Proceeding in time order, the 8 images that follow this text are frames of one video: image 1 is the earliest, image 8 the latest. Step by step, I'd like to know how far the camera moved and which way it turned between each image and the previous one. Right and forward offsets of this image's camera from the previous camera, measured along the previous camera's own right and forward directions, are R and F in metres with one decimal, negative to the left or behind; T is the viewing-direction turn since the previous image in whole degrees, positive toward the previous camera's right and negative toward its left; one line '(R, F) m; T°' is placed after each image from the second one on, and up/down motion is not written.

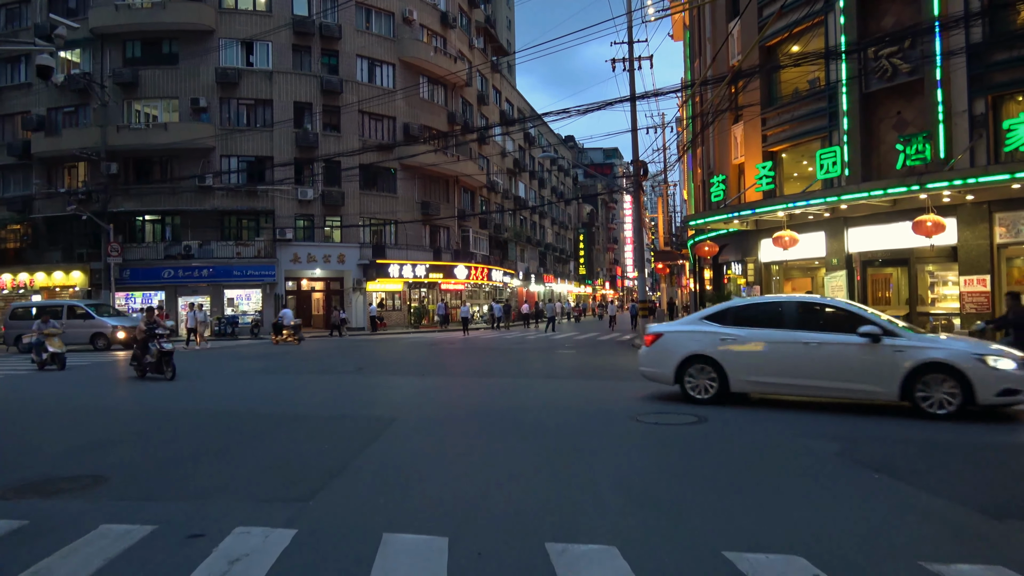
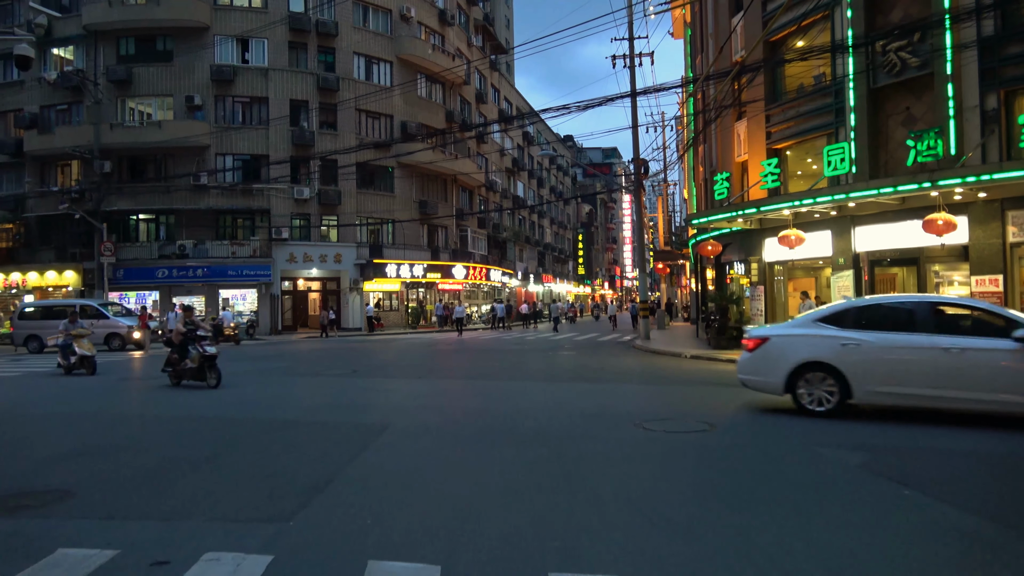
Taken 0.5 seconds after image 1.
(0.0, +0.5) m; 0°
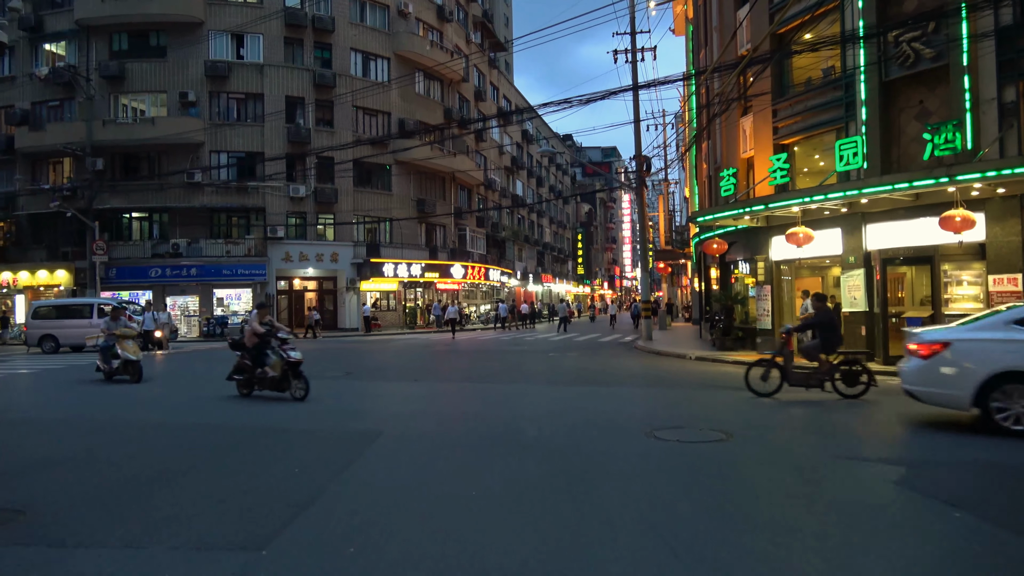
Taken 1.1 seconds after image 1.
(0.0, +0.6) m; 0°
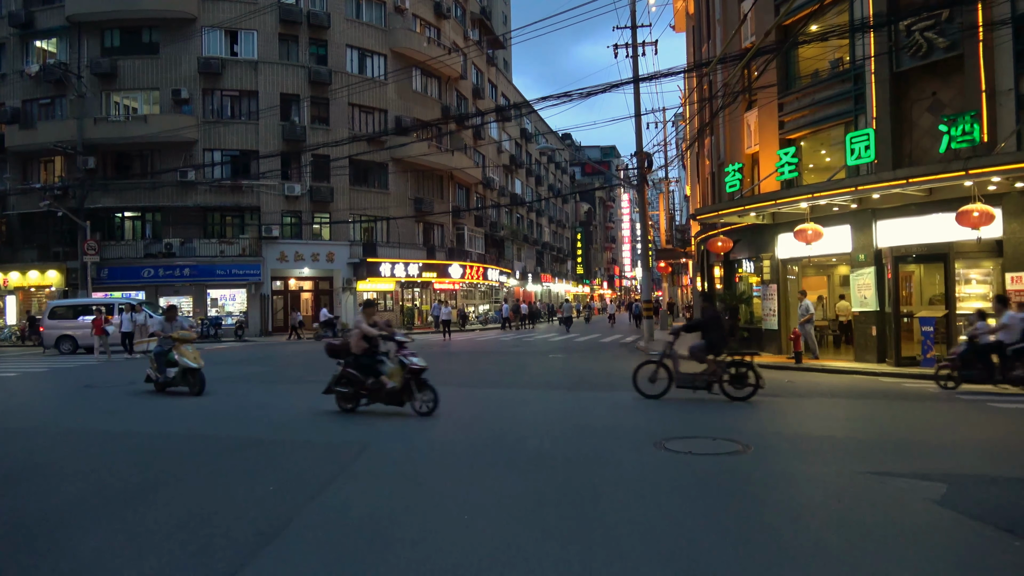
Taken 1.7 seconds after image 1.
(0.0, +0.6) m; 0°
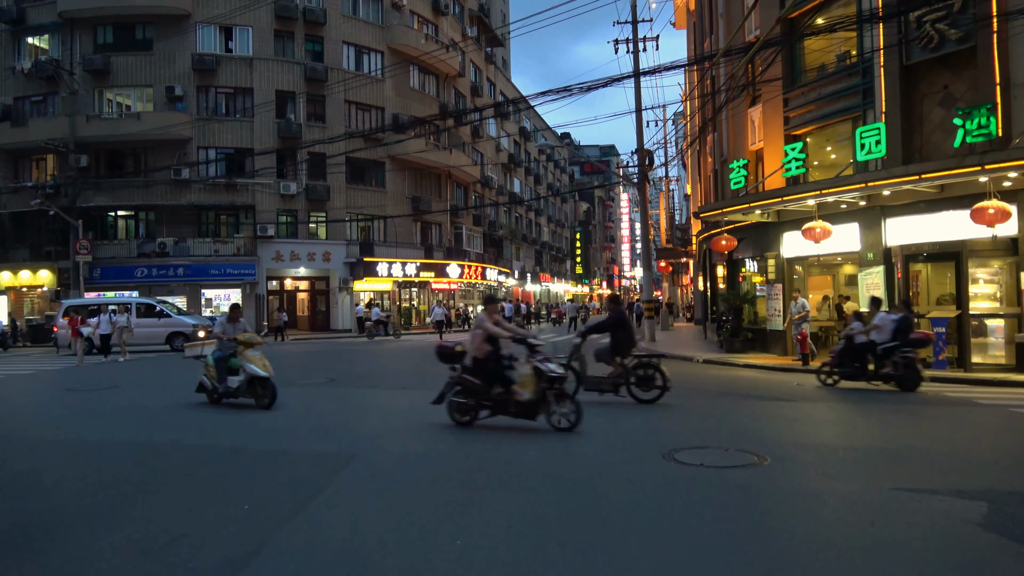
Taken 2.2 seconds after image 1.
(0.0, +0.5) m; 0°
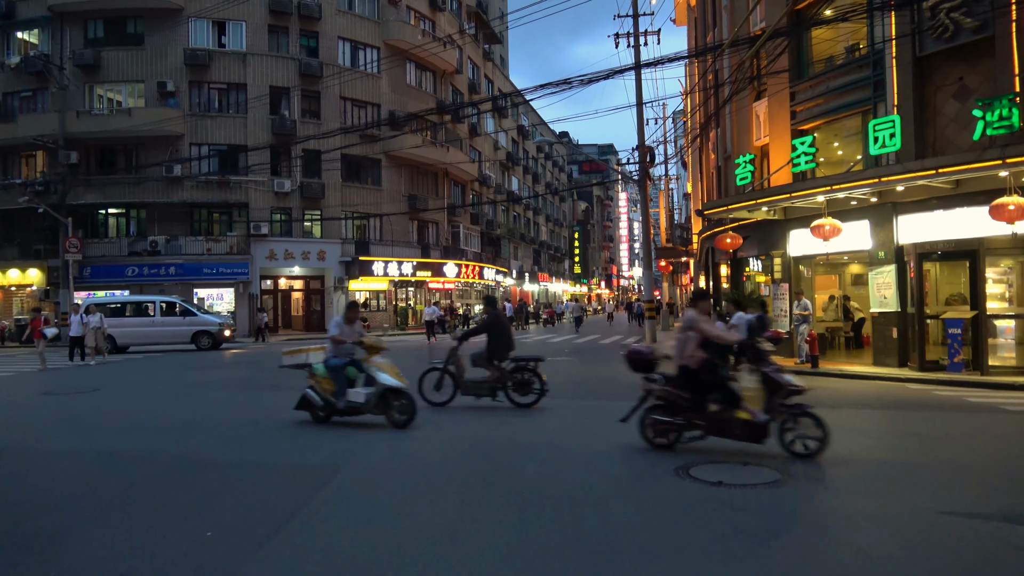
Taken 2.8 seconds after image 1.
(0.0, +0.6) m; 0°
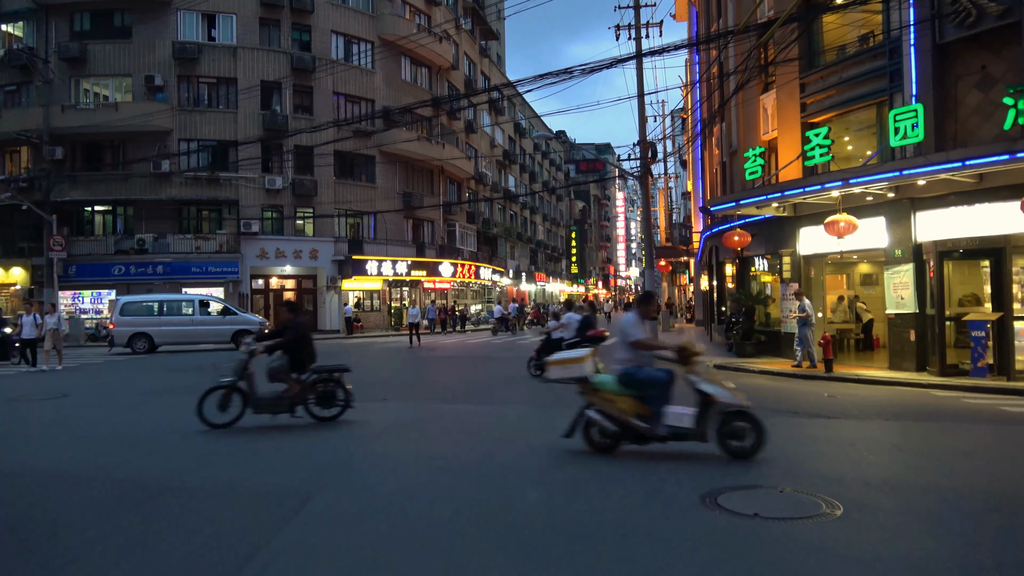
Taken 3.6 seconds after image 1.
(0.0, +0.8) m; 0°
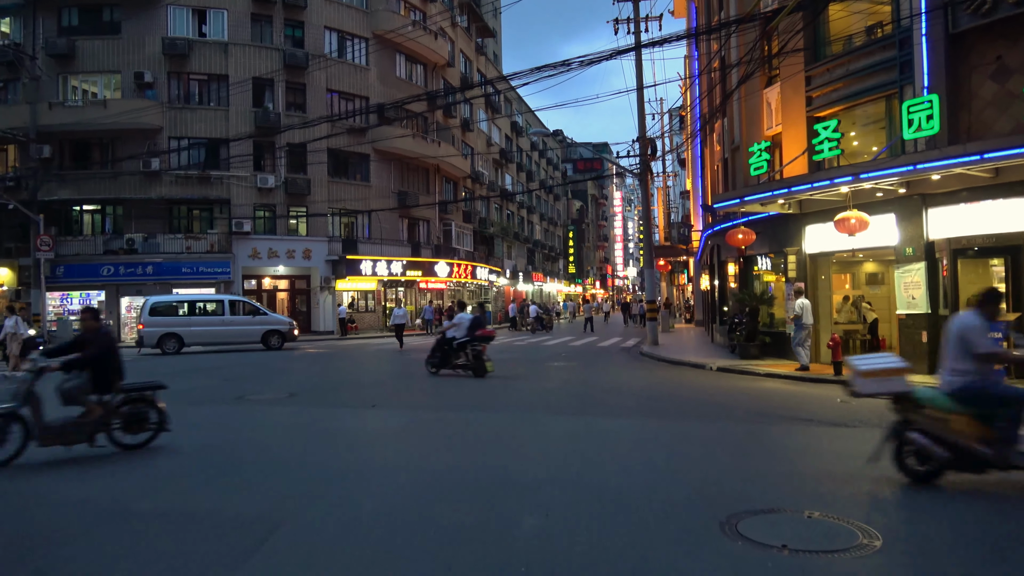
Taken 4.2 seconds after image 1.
(0.0, +0.6) m; 0°
